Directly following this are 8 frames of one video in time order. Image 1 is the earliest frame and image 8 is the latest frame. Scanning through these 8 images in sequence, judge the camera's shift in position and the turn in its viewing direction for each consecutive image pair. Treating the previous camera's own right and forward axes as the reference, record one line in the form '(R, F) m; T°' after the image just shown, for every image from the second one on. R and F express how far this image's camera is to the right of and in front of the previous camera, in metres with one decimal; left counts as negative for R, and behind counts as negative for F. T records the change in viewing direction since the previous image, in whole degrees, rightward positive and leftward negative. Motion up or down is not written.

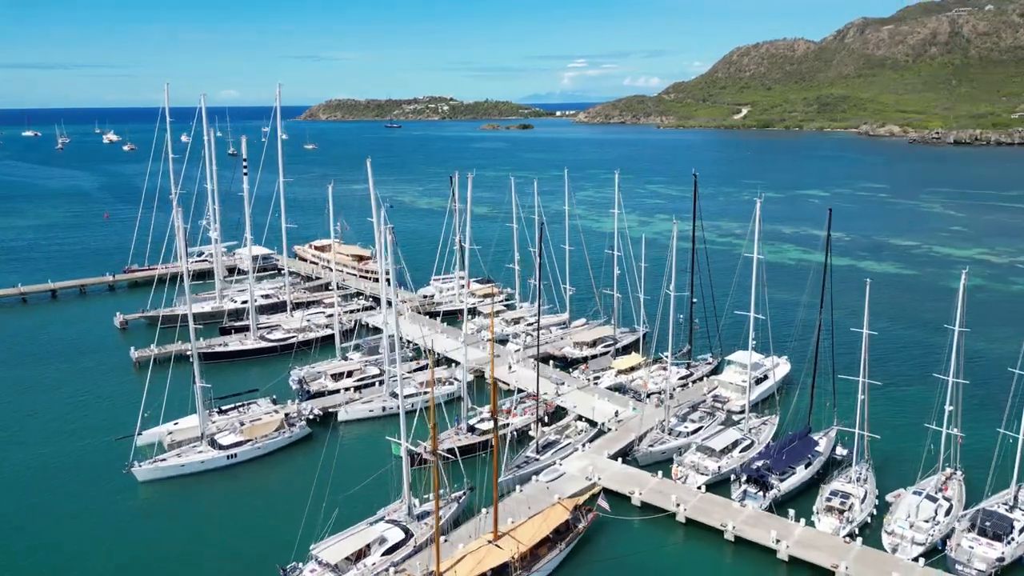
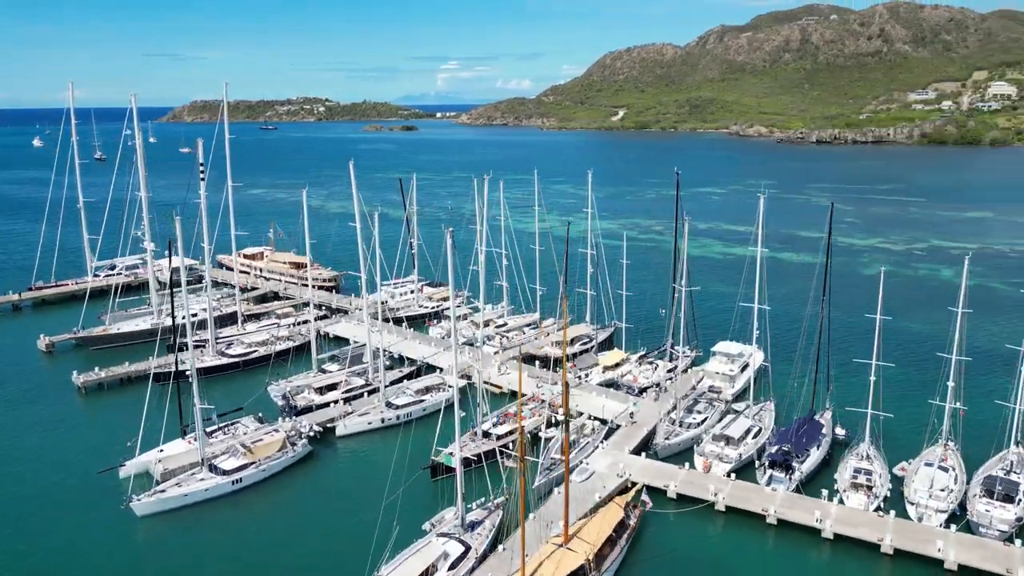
(-5.1, +0.8) m; +9°
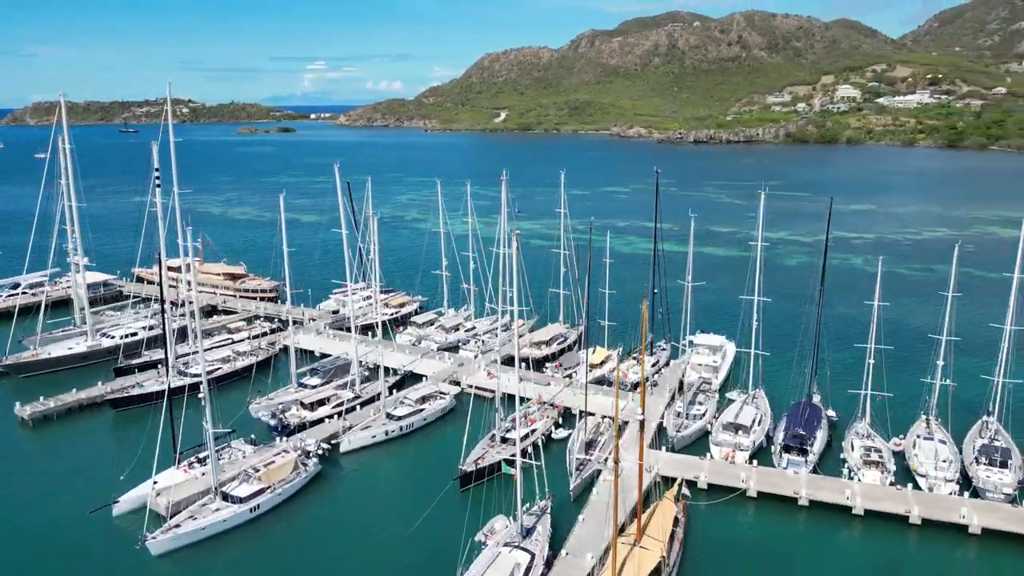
(-5.2, +0.7) m; +9°
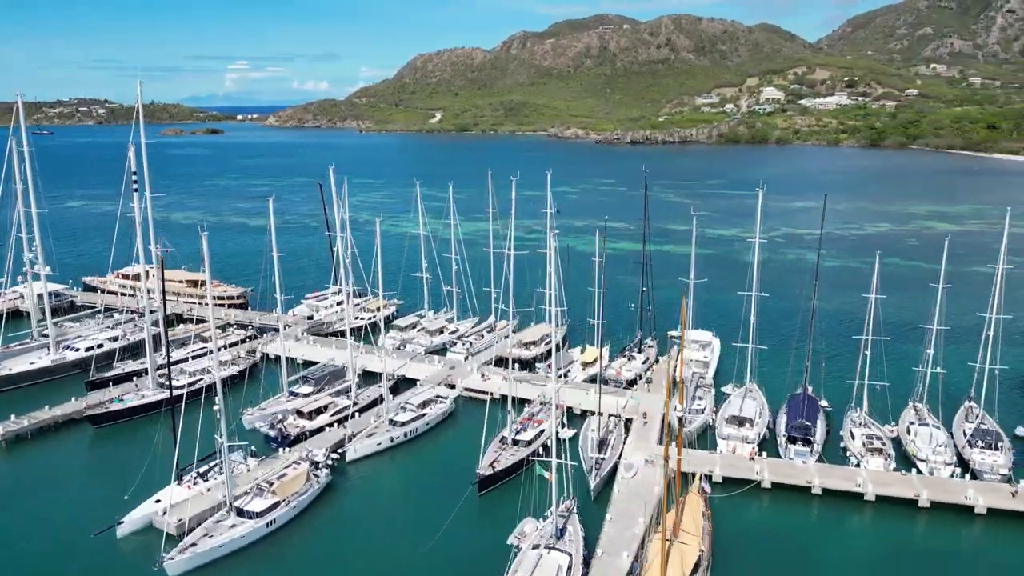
(-2.9, +0.3) m; +5°
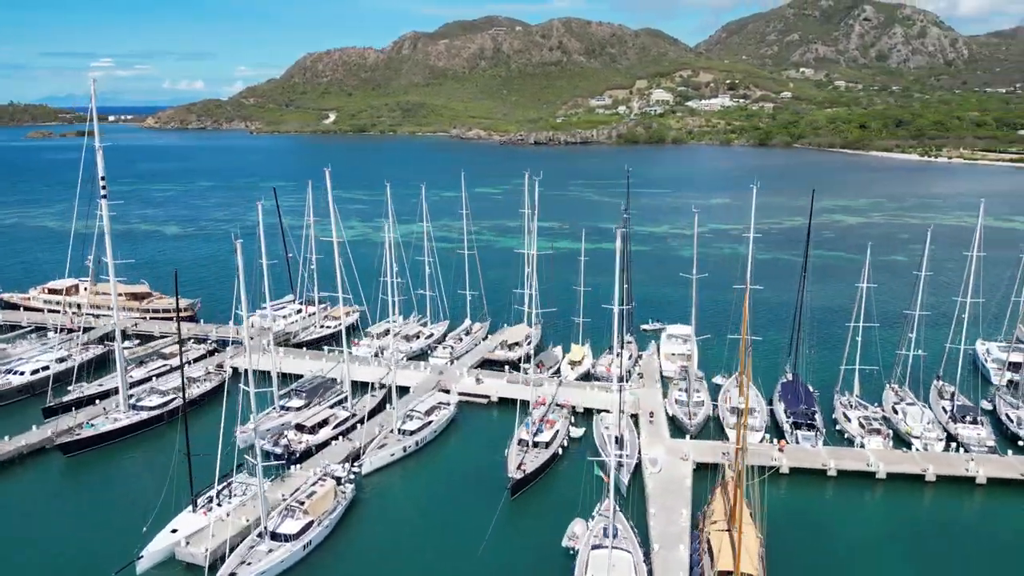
(-4.6, +0.6) m; +8°
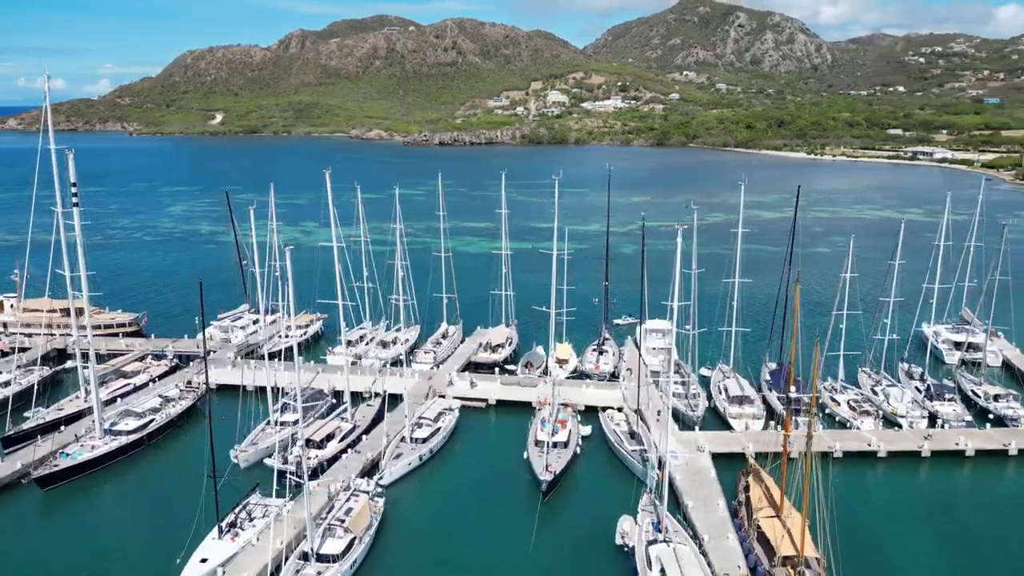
(-4.6, +0.5) m; +8°
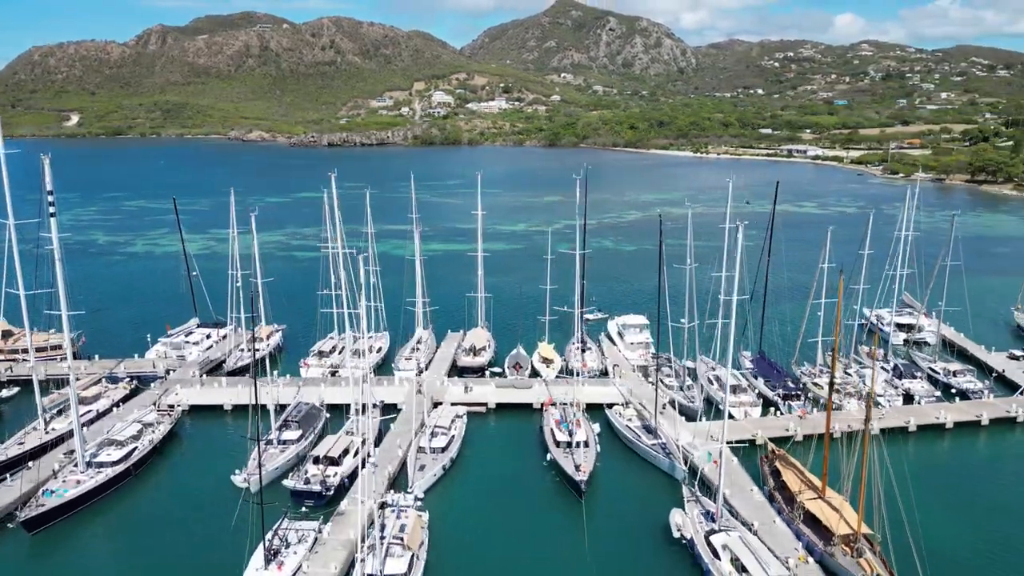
(-5.2, +0.7) m; +9°
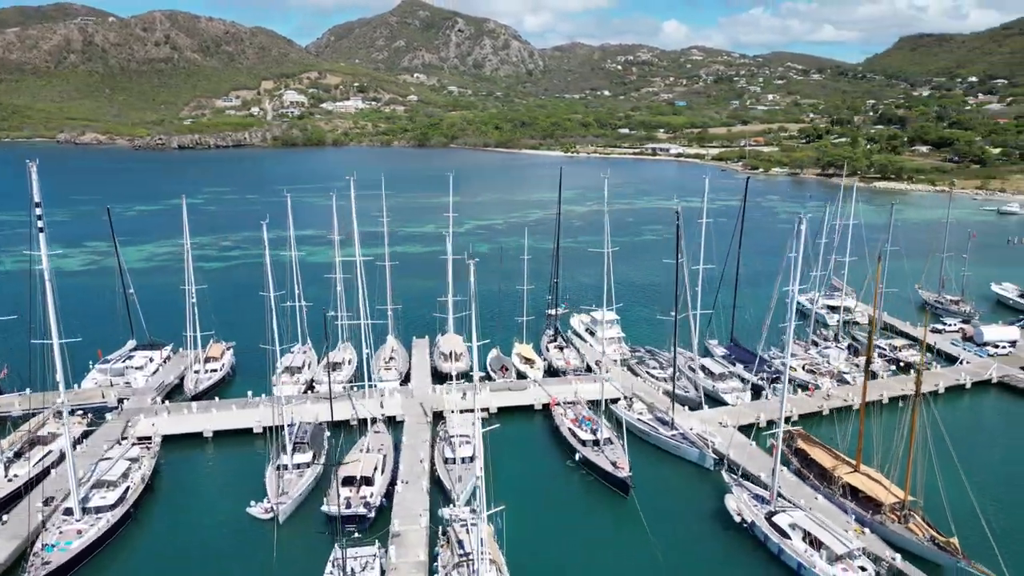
(-6.4, +0.9) m; +11°
